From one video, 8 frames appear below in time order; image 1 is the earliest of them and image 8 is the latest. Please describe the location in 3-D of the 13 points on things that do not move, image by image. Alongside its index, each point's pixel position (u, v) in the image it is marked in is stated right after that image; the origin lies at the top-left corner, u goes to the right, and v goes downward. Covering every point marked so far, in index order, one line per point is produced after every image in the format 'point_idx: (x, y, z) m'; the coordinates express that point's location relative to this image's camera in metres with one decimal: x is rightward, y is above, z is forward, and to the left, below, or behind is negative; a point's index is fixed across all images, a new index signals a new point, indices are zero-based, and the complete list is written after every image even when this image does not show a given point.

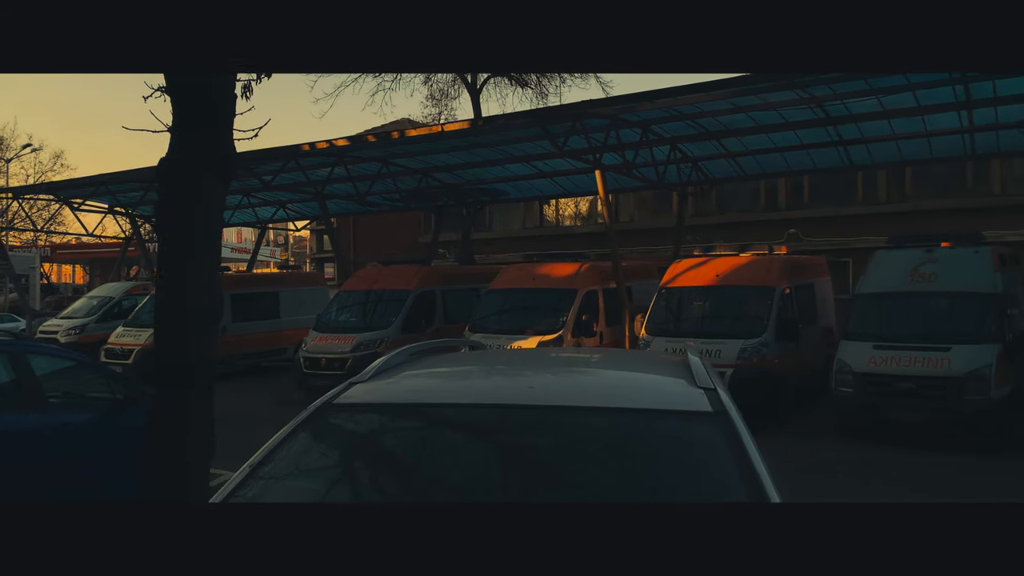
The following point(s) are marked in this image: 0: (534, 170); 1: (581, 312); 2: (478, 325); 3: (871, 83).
0: (+0.5, +2.6, +19.6) m
1: (+1.2, -0.4, +14.2) m
2: (-0.5, -0.6, +14.5) m
3: (+5.5, +3.1, +13.5) m
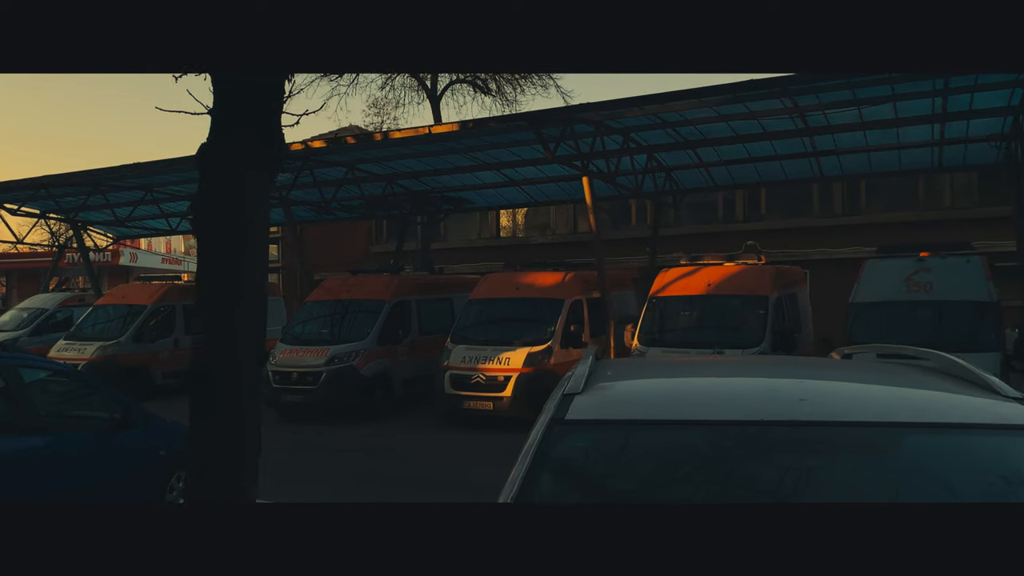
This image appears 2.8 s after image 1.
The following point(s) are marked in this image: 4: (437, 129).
0: (-0.2, +2.4, +19.2) m
1: (+0.9, -0.5, +13.8) m
2: (-0.8, -0.8, +13.9) m
3: (+5.2, +3.0, +13.5) m
4: (-1.1, +2.5, +13.7) m
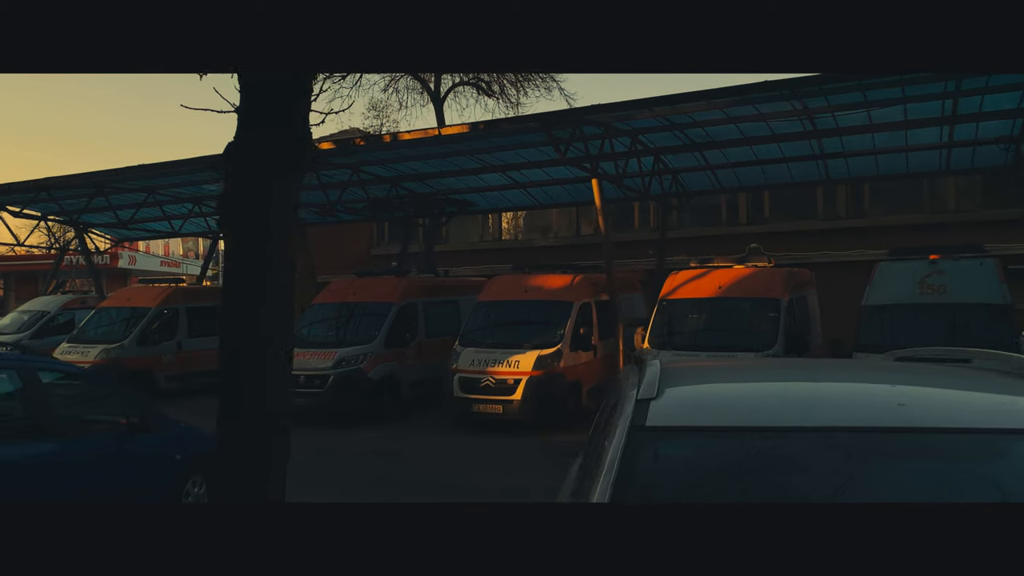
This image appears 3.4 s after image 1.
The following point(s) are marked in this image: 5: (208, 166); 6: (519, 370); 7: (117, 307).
0: (-0.1, +2.3, +19.1) m
1: (+1.0, -0.6, +13.7) m
2: (-0.7, -0.8, +13.9) m
3: (+5.4, +2.9, +13.5) m
4: (-0.9, +2.4, +13.7) m
5: (-6.0, +2.4, +17.6) m
6: (+0.1, -1.2, +12.9) m
7: (-8.1, -0.4, +18.2) m
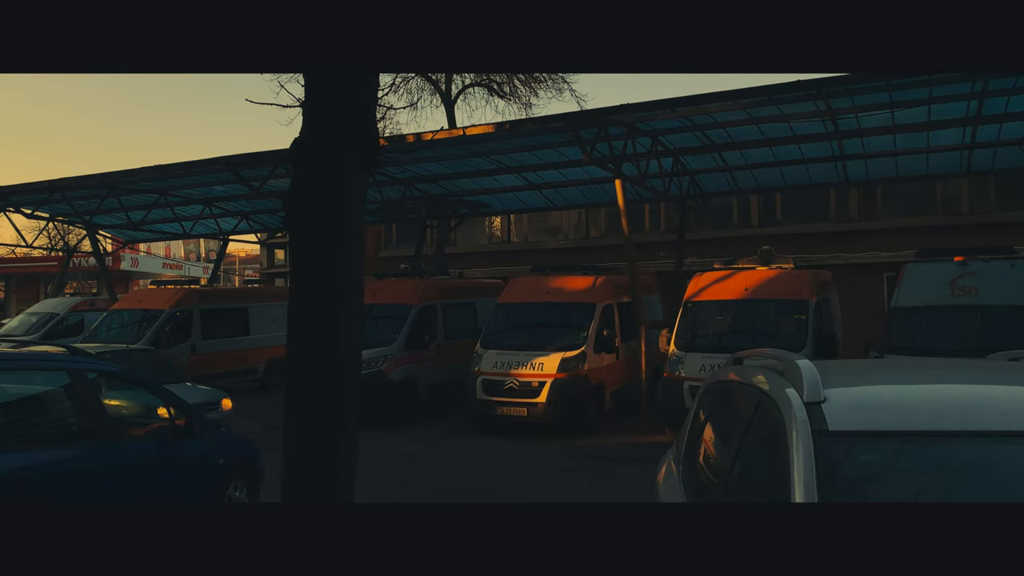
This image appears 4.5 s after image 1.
0: (+0.2, +2.3, +19.0) m
1: (+1.4, -0.6, +13.6) m
2: (-0.4, -0.8, +13.7) m
3: (+5.7, +2.9, +13.4) m
4: (-0.6, +2.4, +13.5) m
5: (-5.7, +2.4, +17.4) m
6: (+0.4, -1.2, +12.8) m
7: (-7.8, -0.4, +18.1) m
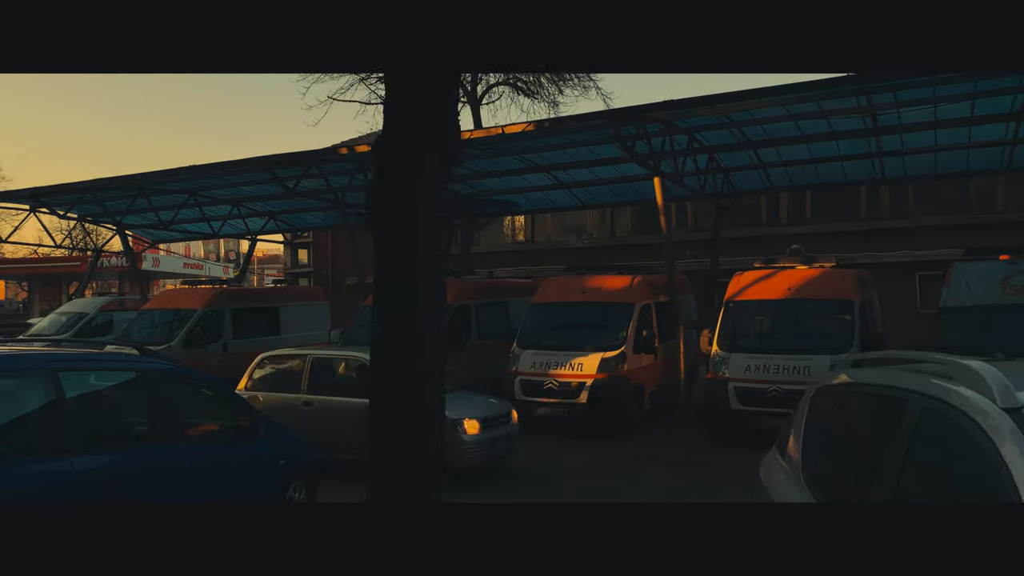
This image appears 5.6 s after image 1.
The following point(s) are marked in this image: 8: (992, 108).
0: (+0.9, +2.3, +18.9) m
1: (+1.9, -0.6, +13.5) m
2: (+0.2, -0.8, +13.6) m
3: (+6.3, +2.9, +13.2) m
4: (0.0, +2.4, +13.4) m
5: (-5.0, +2.4, +17.4) m
6: (+1.0, -1.2, +12.6) m
7: (-7.1, -0.4, +18.1) m
8: (+7.7, +2.9, +14.3) m
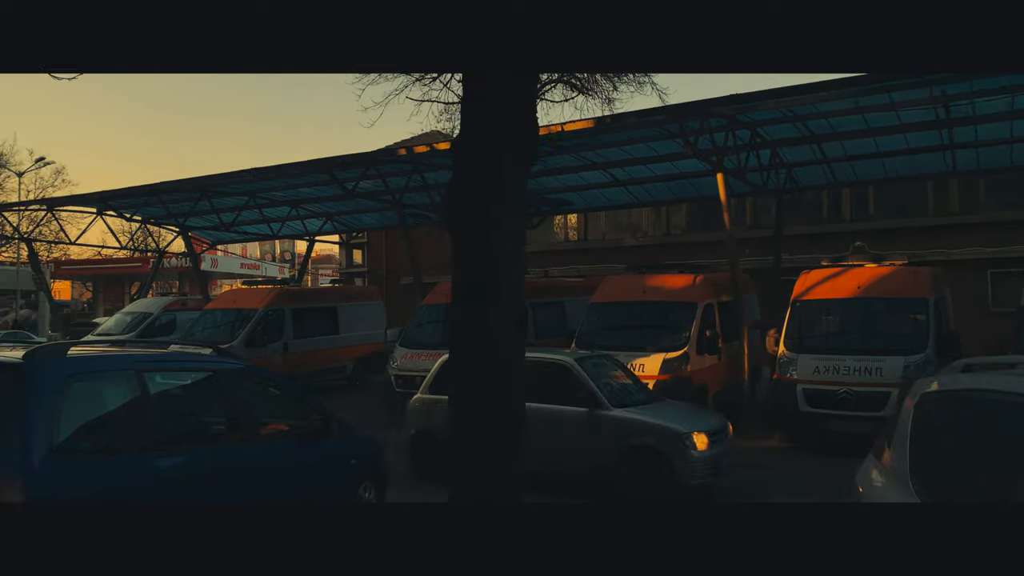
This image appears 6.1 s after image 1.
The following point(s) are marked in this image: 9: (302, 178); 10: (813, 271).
0: (+2.1, +2.3, +18.7) m
1: (+2.9, -0.6, +13.2) m
2: (+1.1, -0.8, +13.5) m
3: (+7.1, +2.9, +12.7) m
4: (+0.9, +2.4, +13.3) m
5: (-3.9, +2.4, +17.5) m
6: (+1.9, -1.2, +12.5) m
7: (-6.0, -0.4, +18.4) m
8: (+8.7, +2.9, +13.7) m
9: (-4.6, +2.4, +19.3) m
10: (+4.4, +0.2, +13.1) m
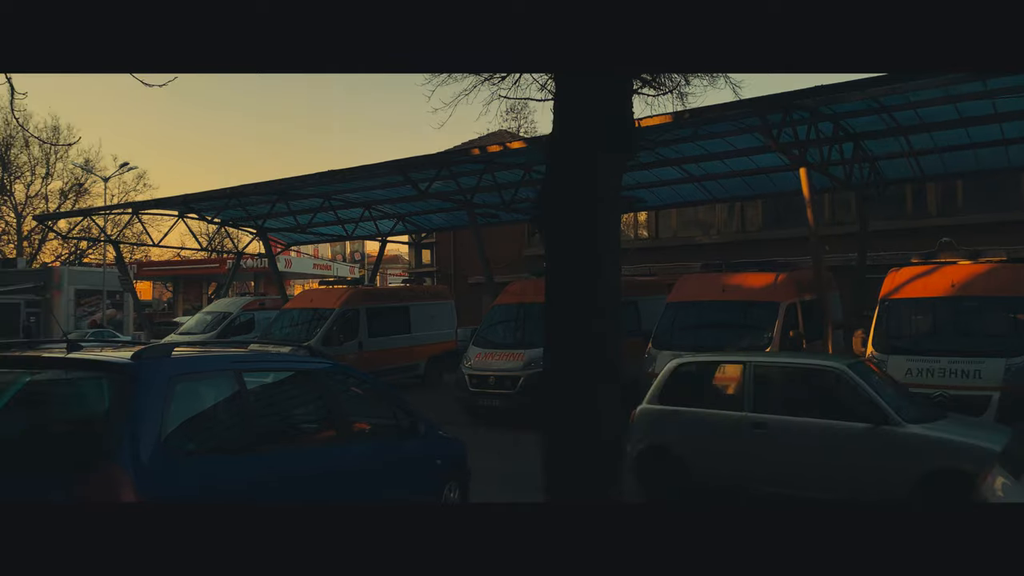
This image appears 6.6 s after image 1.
0: (+3.6, +2.3, +18.4) m
1: (+4.0, -0.6, +12.9) m
2: (+2.3, -0.8, +13.2) m
3: (+8.2, +3.0, +12.0) m
4: (+2.0, +2.4, +13.1) m
5: (-2.5, +2.4, +17.7) m
6: (+2.9, -1.2, +12.2) m
7: (-4.4, -0.4, +18.6) m
8: (+9.8, +2.9, +12.9) m
9: (-3.0, +2.4, +19.5) m
10: (+5.5, +0.3, +12.6) m
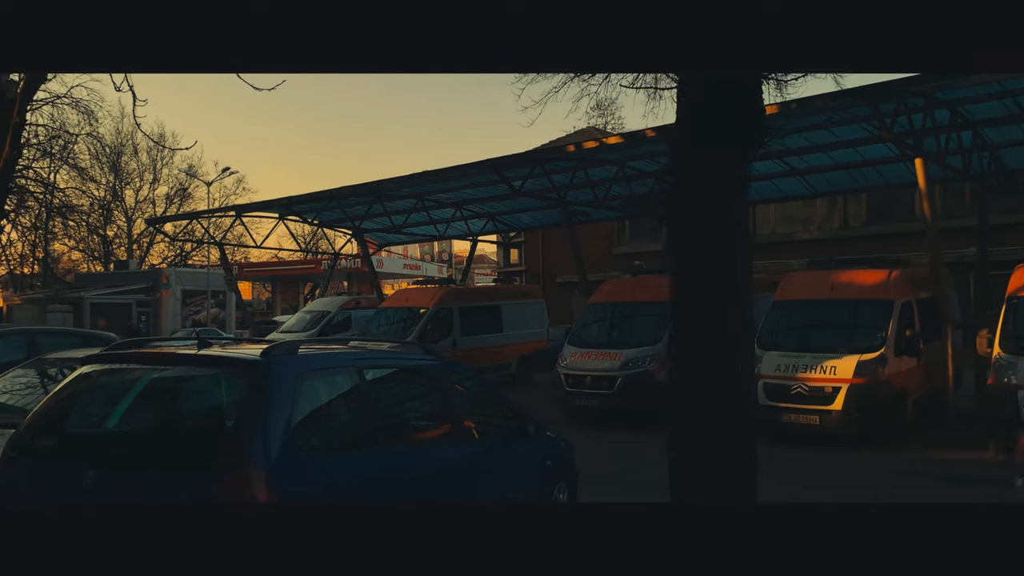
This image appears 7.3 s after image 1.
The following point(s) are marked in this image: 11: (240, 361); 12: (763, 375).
0: (+5.5, +2.4, +17.8) m
1: (+5.4, -0.5, +12.3) m
2: (+3.7, -0.8, +12.8) m
3: (+9.5, +3.0, +11.0) m
4: (+3.4, +2.5, +12.7) m
5: (-0.6, +2.4, +17.6) m
6: (+4.3, -1.2, +11.7) m
7: (-2.4, -0.4, +18.8) m
8: (+11.2, +3.0, +11.7) m
9: (-0.9, +2.4, +19.5) m
10: (+6.9, +0.3, +11.8) m
11: (-1.3, -0.3, +4.1) m
12: (+3.5, -1.2, +12.3) m
